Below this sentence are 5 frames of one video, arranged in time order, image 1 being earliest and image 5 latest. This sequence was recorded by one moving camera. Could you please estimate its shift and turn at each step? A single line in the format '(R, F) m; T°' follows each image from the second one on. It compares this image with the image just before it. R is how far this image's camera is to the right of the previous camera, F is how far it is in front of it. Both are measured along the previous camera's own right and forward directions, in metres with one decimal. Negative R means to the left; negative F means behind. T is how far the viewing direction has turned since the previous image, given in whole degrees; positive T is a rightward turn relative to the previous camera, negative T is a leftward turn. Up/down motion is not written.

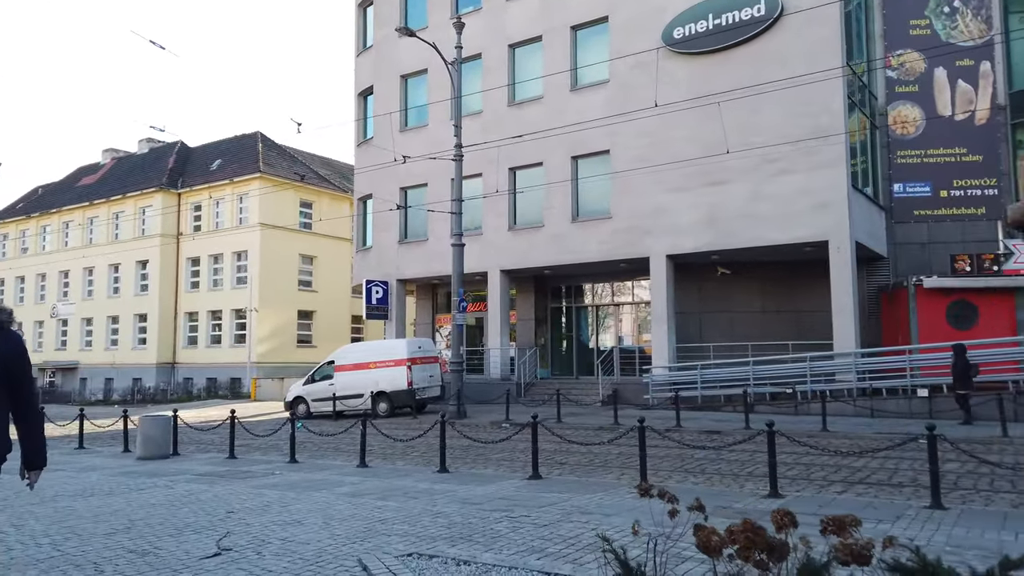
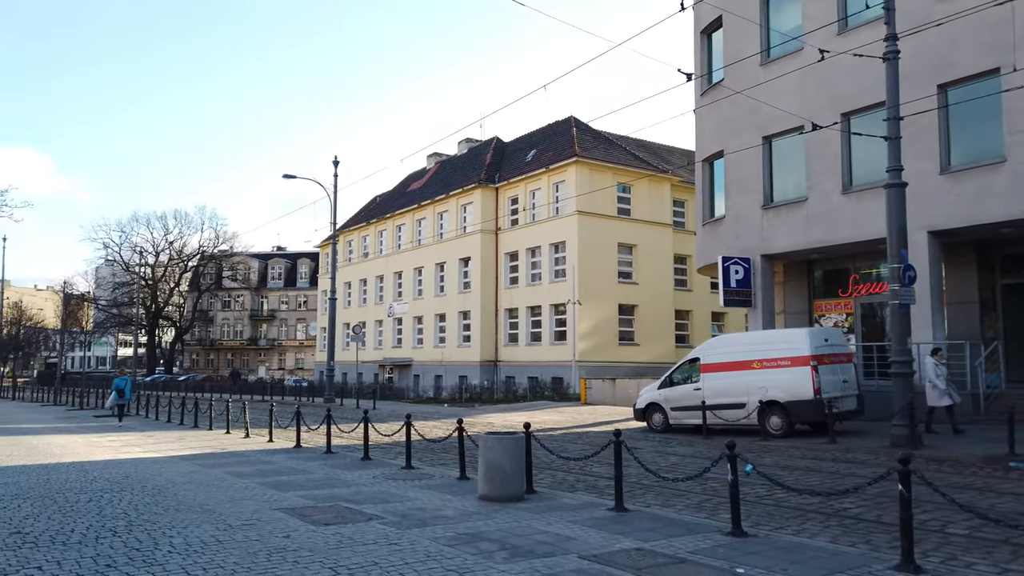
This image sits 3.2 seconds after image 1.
(-3.0, +5.4) m; -23°
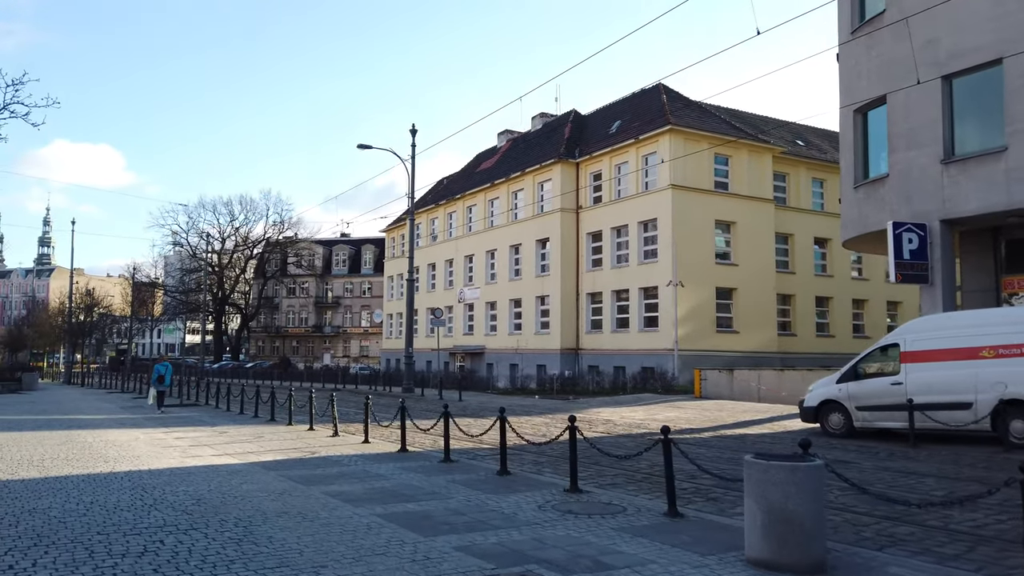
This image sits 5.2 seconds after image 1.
(-1.8, +3.4) m; -4°
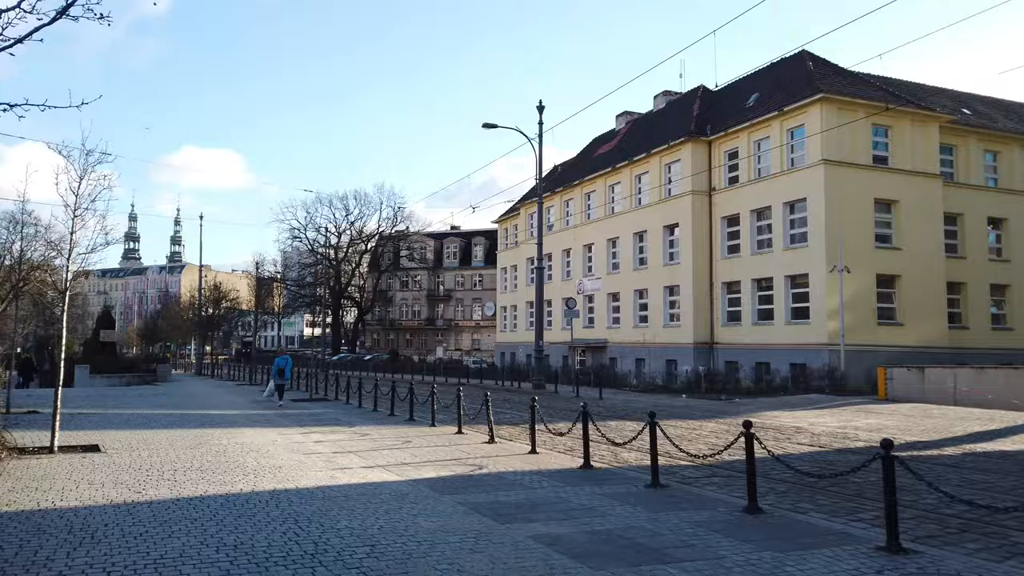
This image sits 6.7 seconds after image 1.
(-1.5, +2.4) m; -8°
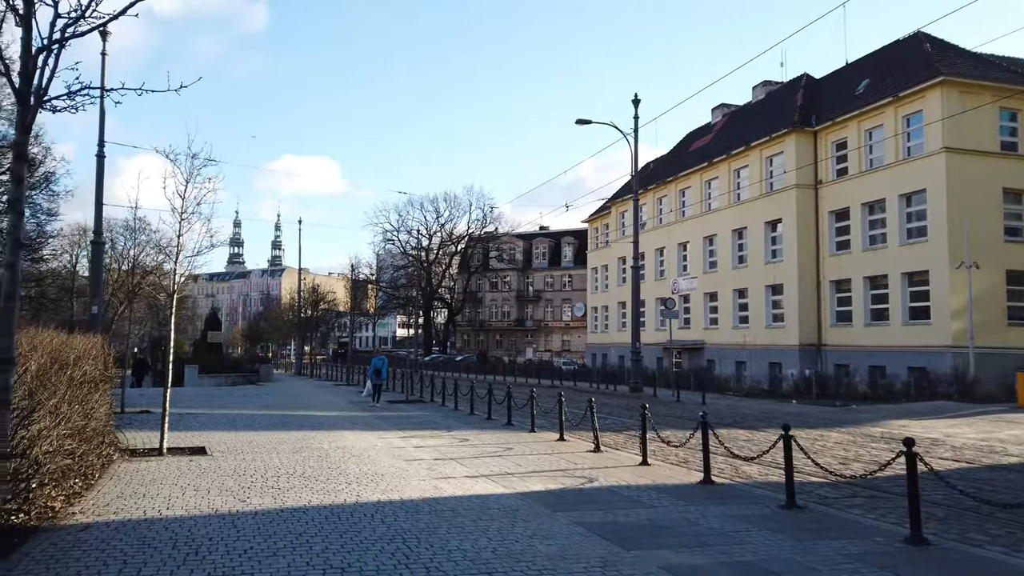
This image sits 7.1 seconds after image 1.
(-0.3, +0.6) m; -7°
